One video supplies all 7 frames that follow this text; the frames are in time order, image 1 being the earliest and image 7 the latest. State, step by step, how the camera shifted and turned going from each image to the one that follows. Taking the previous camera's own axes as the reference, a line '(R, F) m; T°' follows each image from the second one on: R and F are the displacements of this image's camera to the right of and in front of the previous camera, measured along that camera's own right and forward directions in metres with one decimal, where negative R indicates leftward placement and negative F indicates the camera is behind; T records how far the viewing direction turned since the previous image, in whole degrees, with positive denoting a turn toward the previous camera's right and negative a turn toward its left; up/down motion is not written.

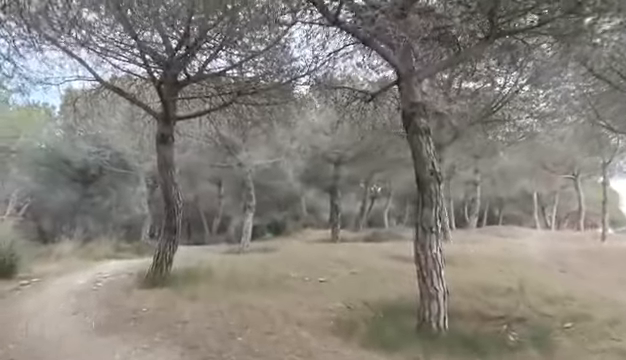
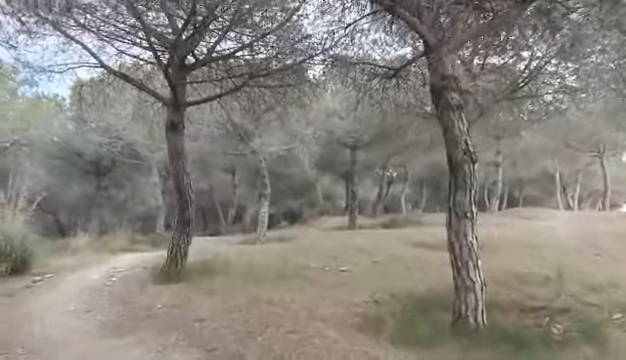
(-0.1, +0.6) m; -2°
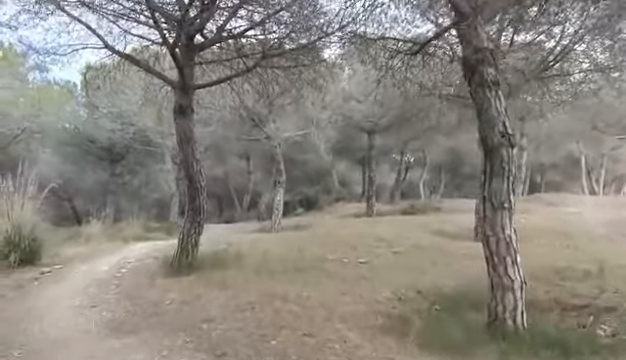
(0.0, +0.6) m; -2°
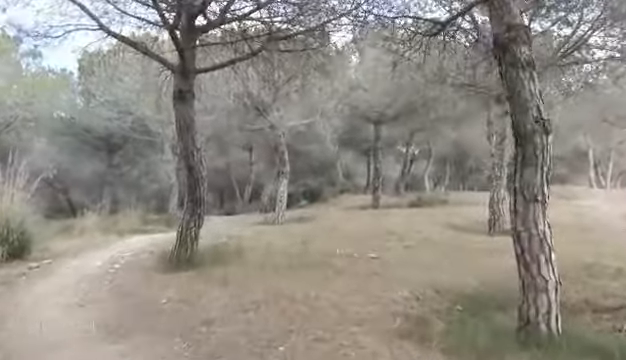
(-0.1, +0.6) m; 0°
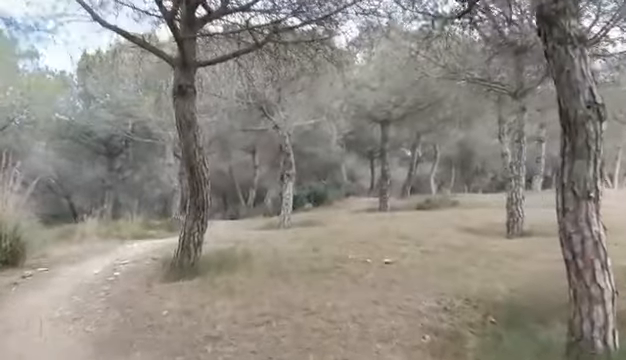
(-0.2, +0.6) m; 0°
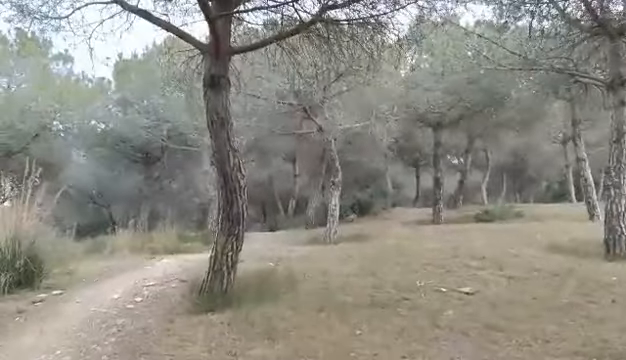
(-0.3, +1.6) m; -5°
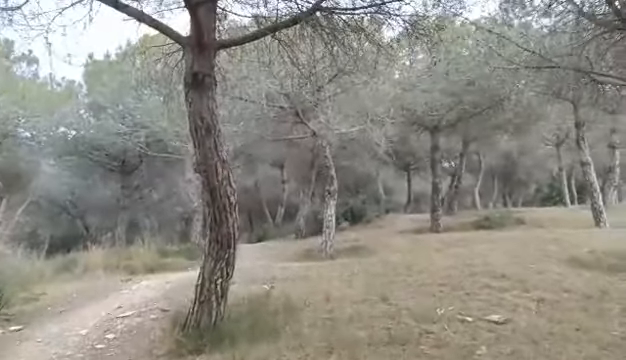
(-0.2, +1.0) m; +2°
